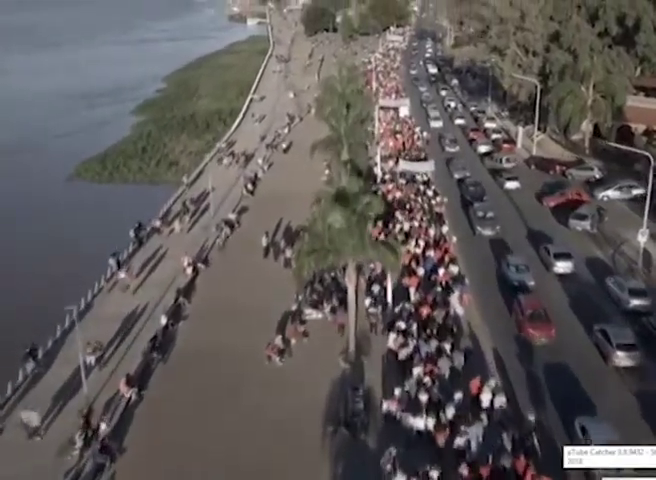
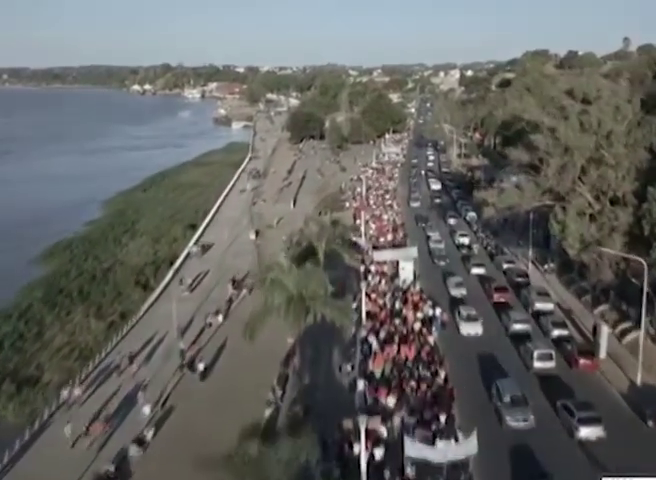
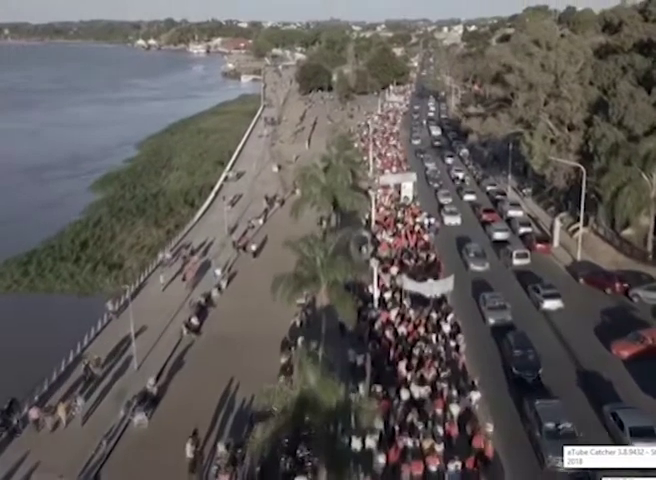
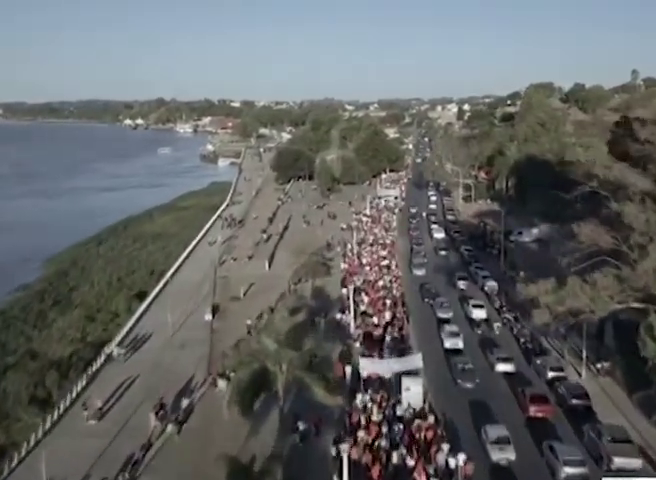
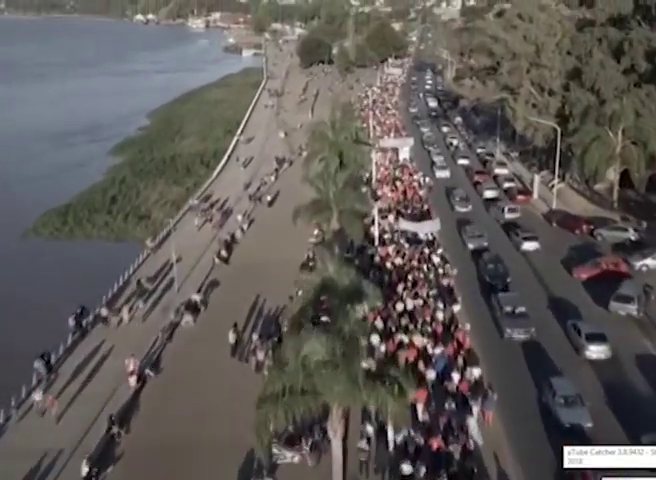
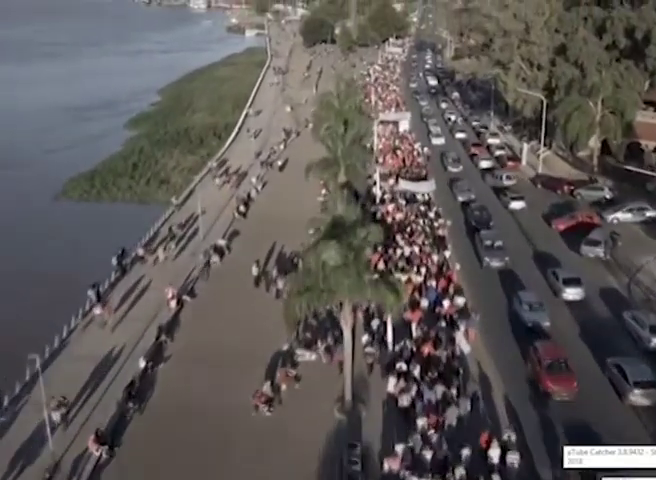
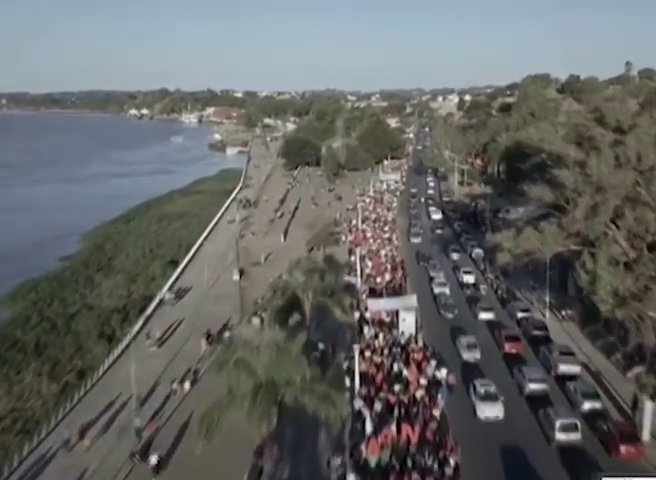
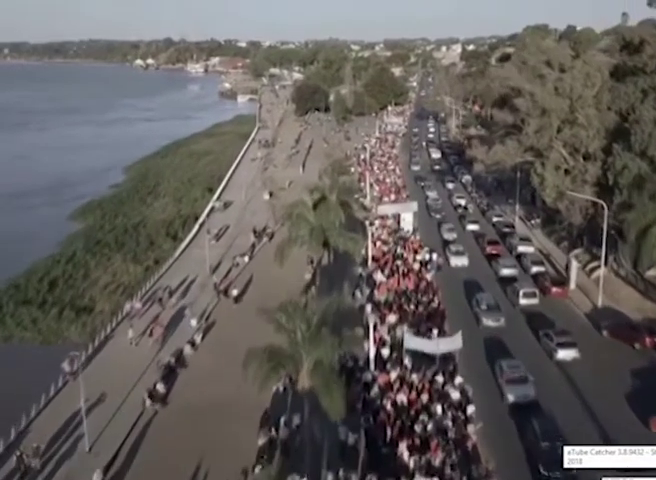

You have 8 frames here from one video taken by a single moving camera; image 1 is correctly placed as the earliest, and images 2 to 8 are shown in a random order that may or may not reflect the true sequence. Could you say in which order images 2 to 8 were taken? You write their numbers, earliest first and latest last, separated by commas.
6, 5, 3, 8, 2, 7, 4
